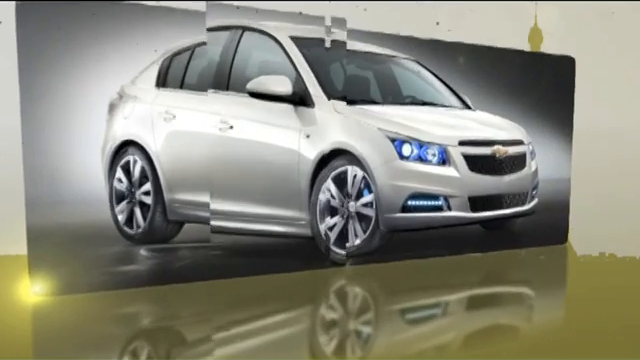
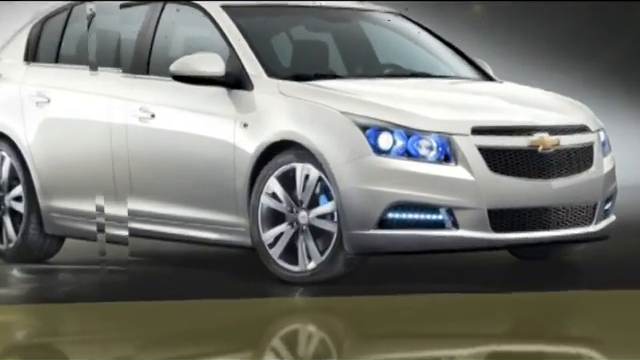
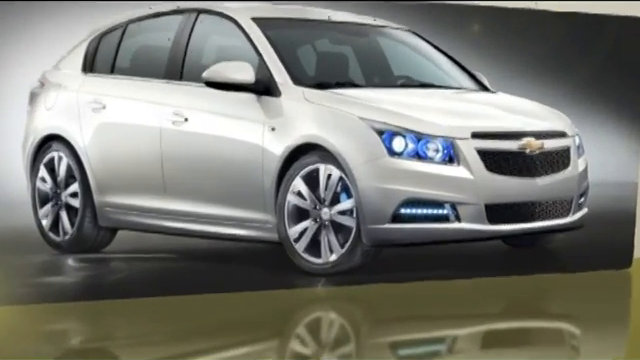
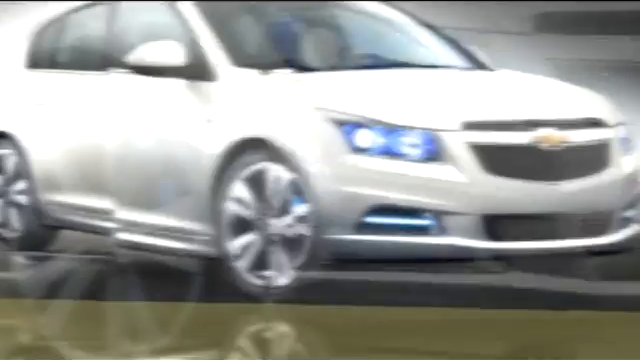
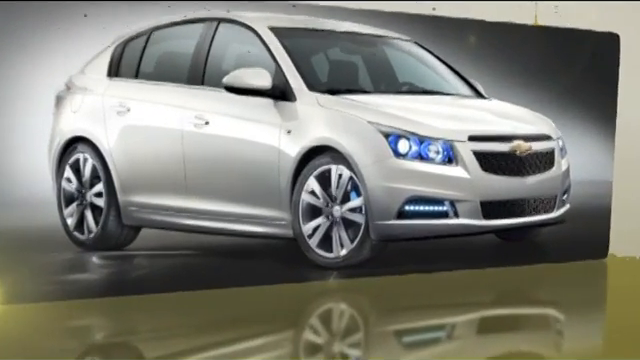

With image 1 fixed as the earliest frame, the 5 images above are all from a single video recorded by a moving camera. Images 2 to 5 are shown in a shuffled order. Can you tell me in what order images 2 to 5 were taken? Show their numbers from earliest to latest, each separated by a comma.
5, 3, 2, 4
